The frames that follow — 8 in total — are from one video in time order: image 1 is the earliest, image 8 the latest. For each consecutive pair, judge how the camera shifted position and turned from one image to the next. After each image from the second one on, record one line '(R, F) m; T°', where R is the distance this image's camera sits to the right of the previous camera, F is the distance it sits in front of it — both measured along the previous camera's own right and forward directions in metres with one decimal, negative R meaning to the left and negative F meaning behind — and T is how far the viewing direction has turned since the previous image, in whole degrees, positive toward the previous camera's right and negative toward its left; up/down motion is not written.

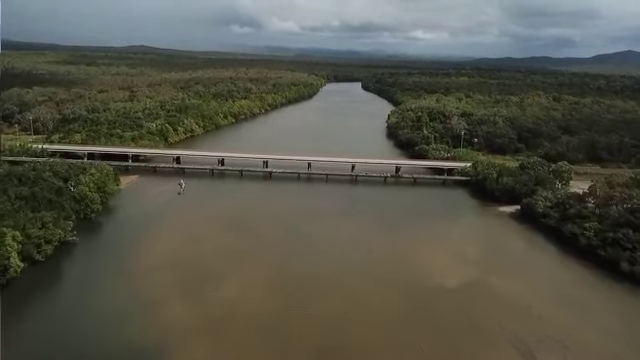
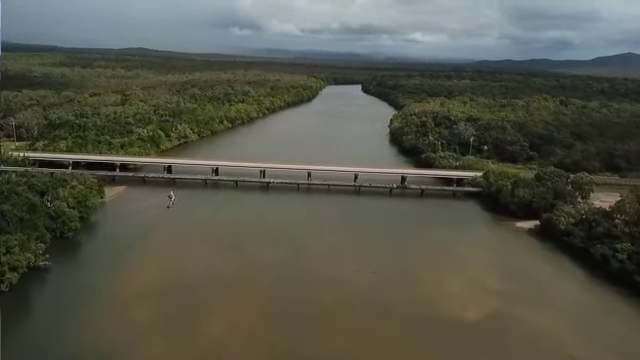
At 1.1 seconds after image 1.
(-0.1, +1.3) m; 0°
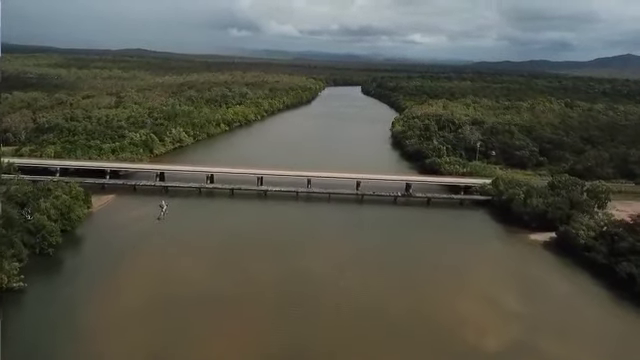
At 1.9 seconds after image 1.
(-0.1, +0.9) m; 0°
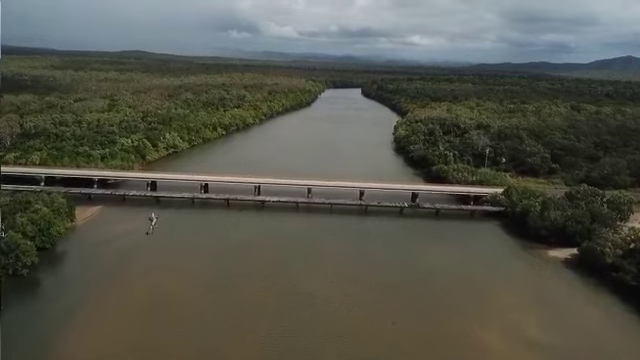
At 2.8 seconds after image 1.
(-0.1, +1.0) m; 0°
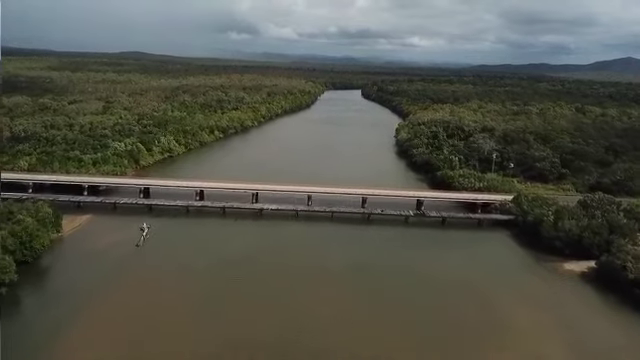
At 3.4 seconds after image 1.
(0.0, +0.8) m; 0°
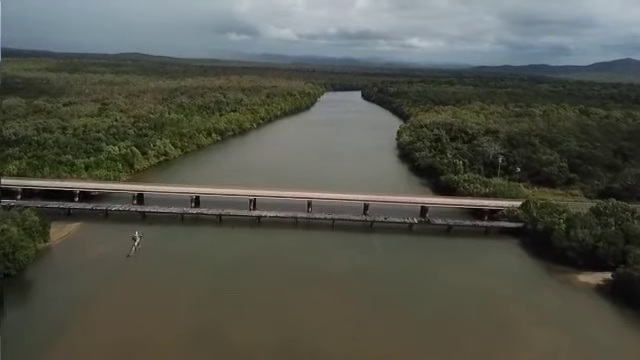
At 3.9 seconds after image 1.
(0.0, +0.6) m; 0°
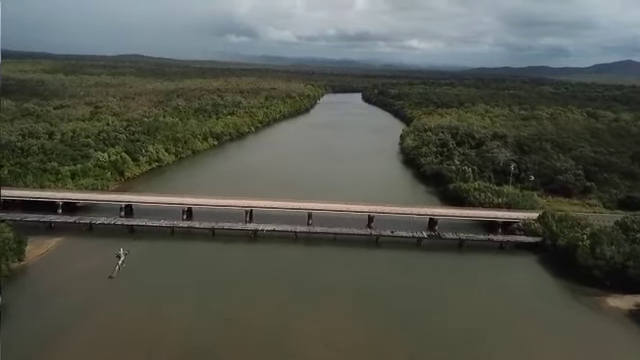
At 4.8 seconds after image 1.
(-0.1, +1.1) m; 0°
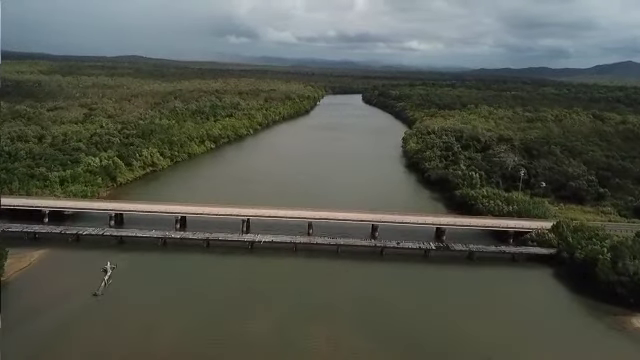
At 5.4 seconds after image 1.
(0.0, +0.8) m; 0°
